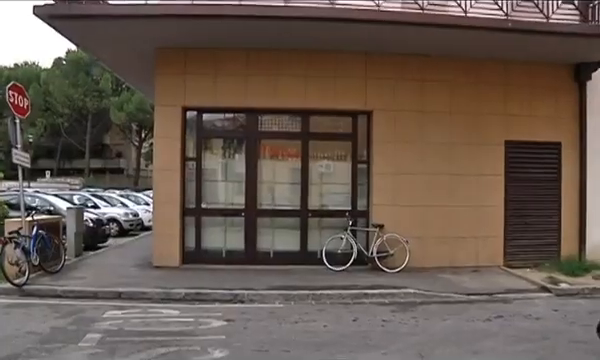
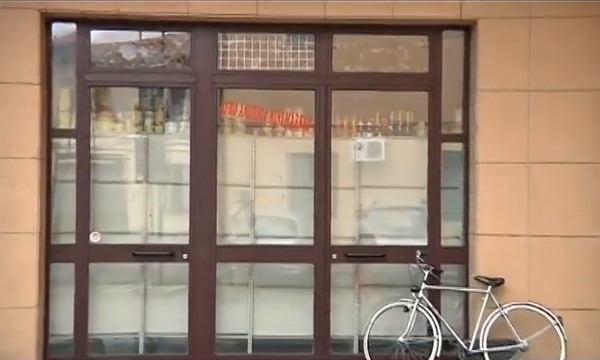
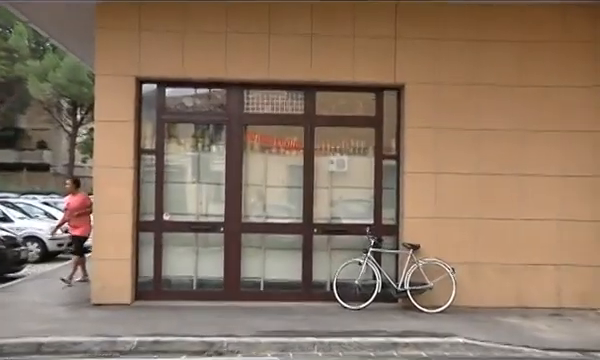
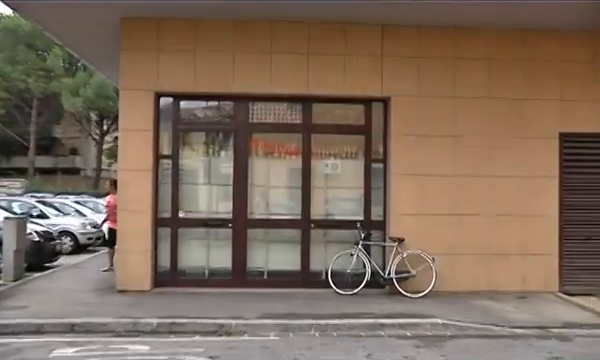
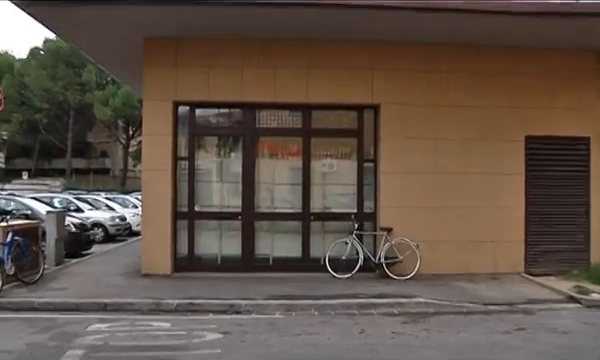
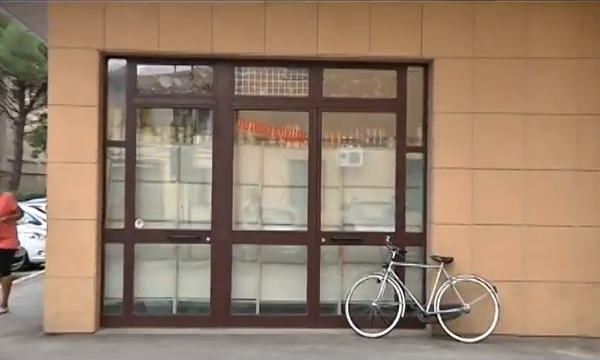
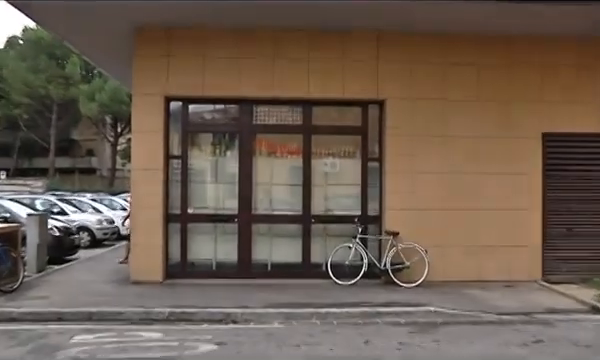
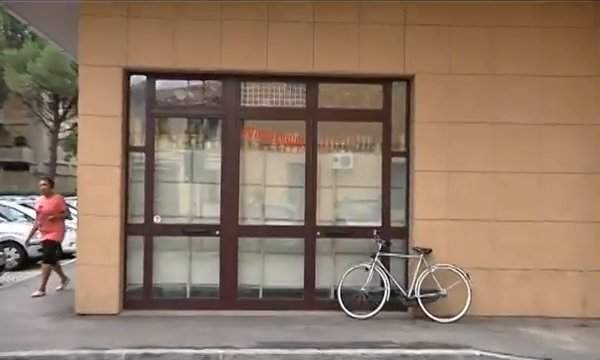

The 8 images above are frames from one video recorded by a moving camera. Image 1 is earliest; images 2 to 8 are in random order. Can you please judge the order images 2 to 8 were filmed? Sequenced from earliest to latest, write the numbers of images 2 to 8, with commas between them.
5, 7, 4, 3, 8, 6, 2
